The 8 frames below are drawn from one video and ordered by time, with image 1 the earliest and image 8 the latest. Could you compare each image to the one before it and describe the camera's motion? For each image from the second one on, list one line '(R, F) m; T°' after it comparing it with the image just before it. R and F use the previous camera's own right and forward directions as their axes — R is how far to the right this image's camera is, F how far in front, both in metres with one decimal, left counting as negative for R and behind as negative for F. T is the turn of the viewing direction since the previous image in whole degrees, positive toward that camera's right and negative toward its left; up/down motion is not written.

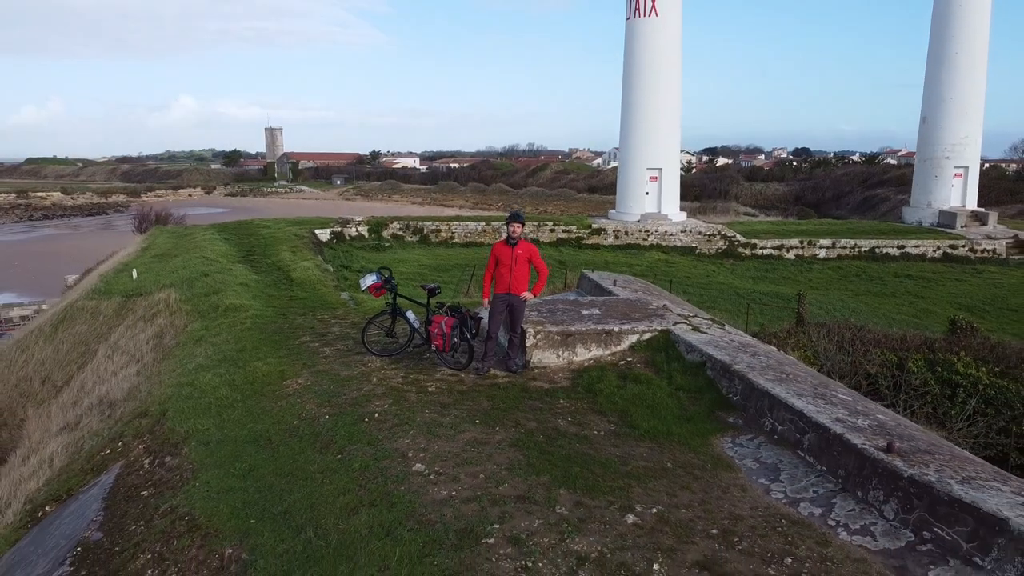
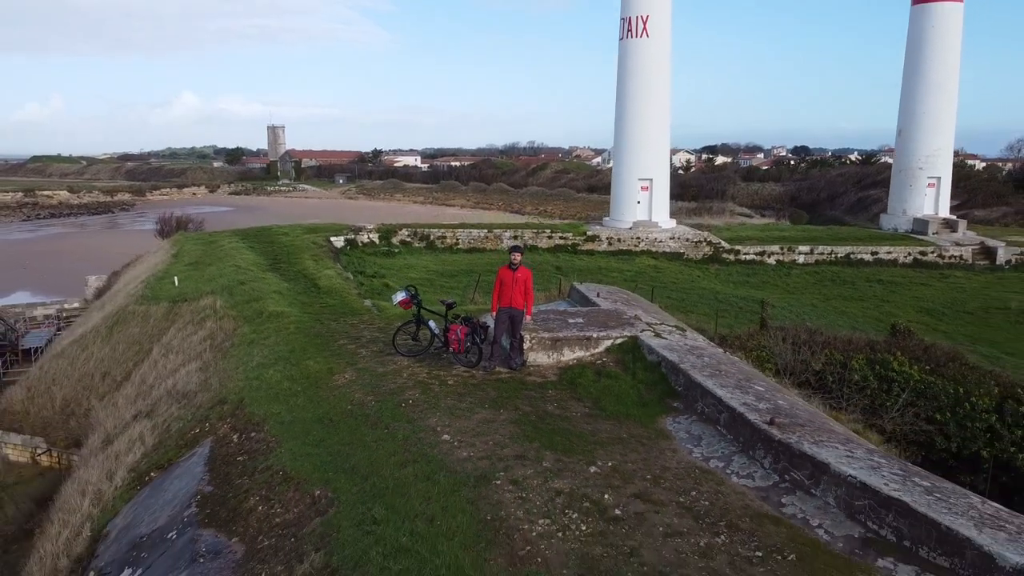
(0.0, -1.0) m; 0°
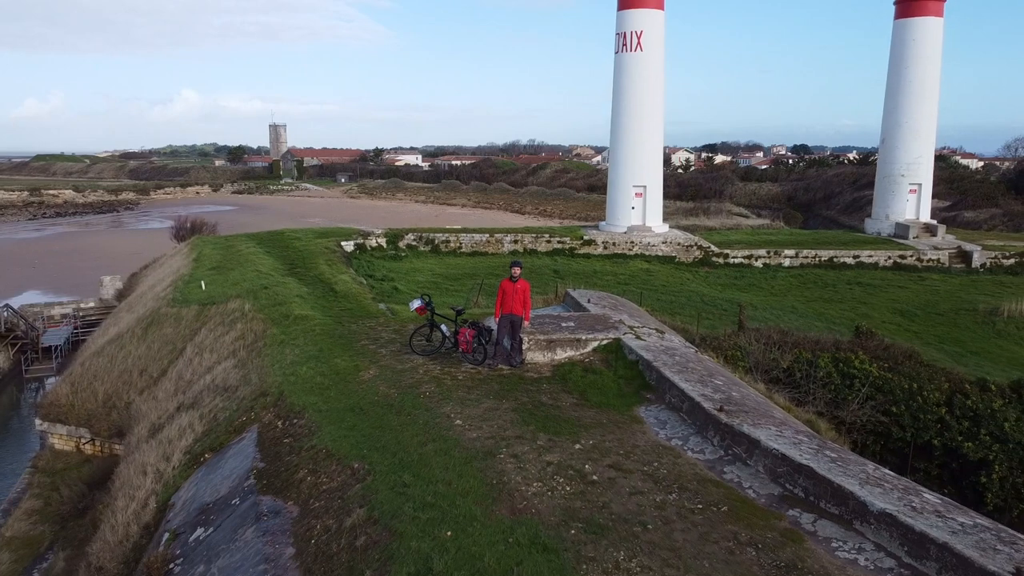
(0.0, -0.8) m; 0°
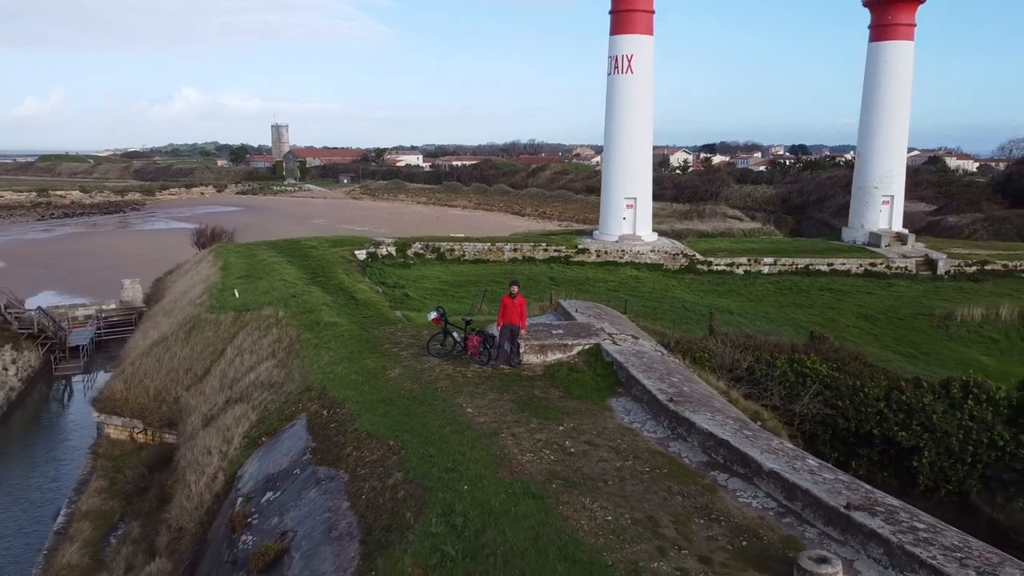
(0.0, -1.2) m; 0°
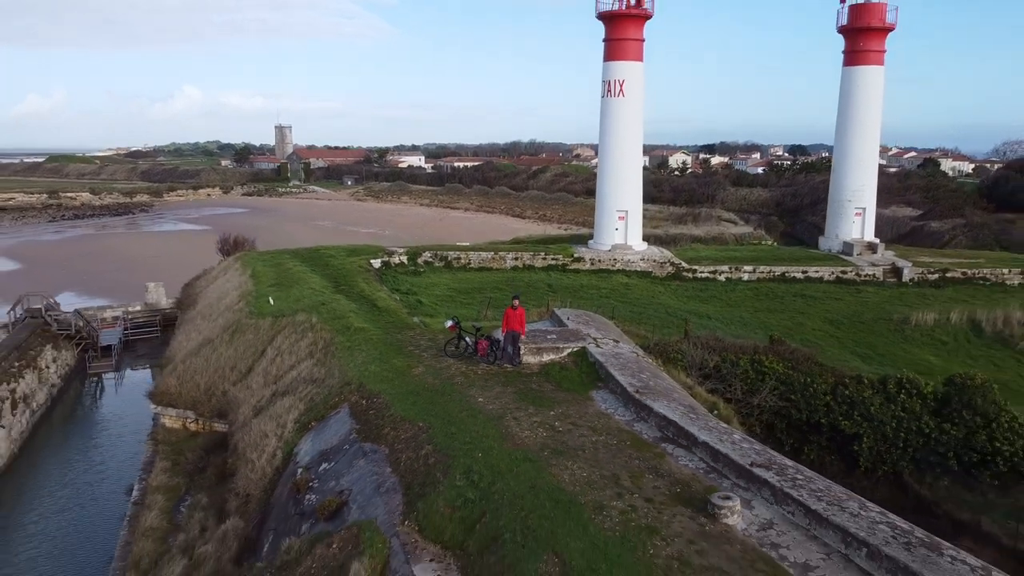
(0.0, -1.5) m; 0°
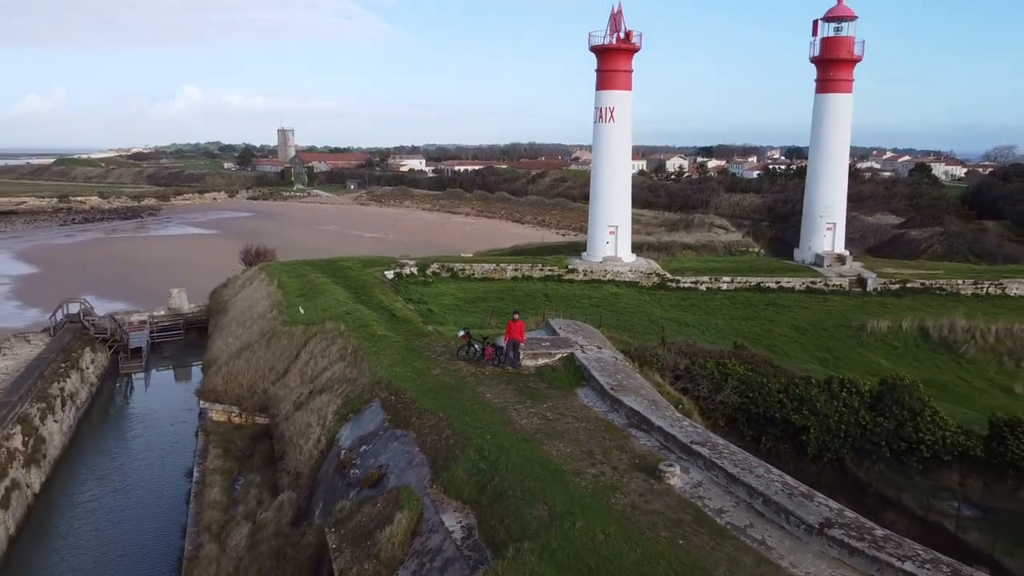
(0.0, -1.8) m; 0°
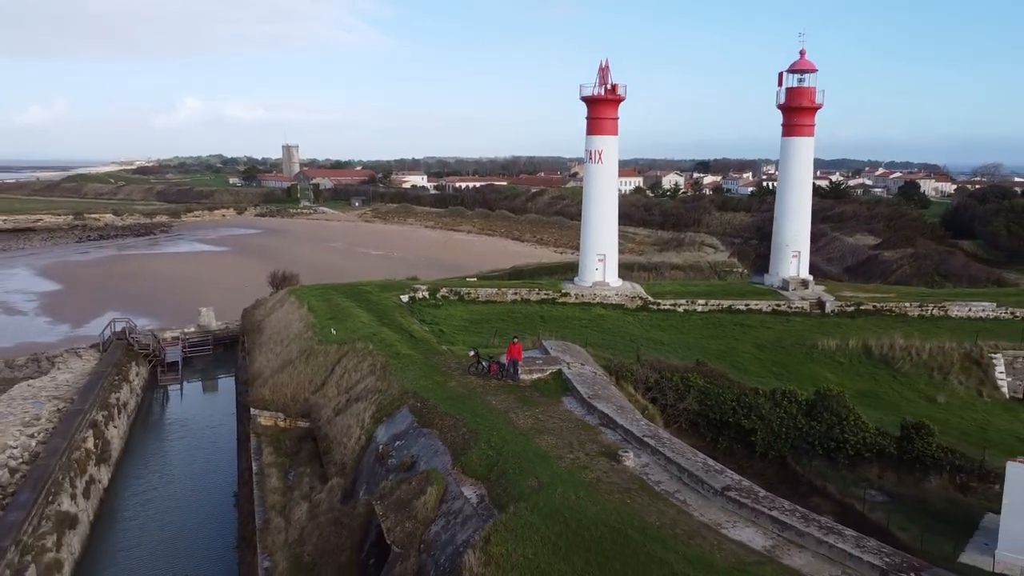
(0.0, -2.6) m; 0°
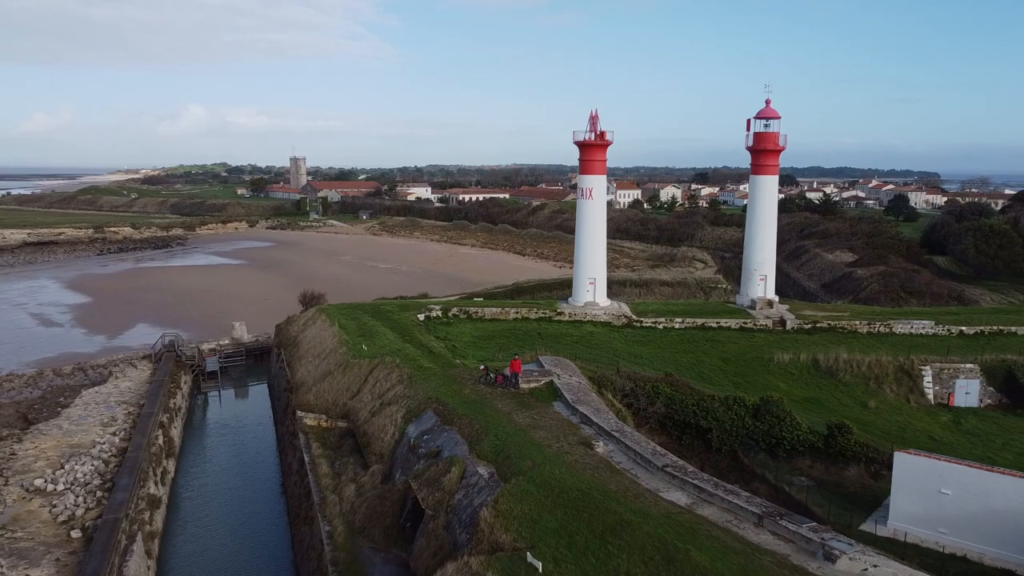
(0.0, -3.3) m; 0°
